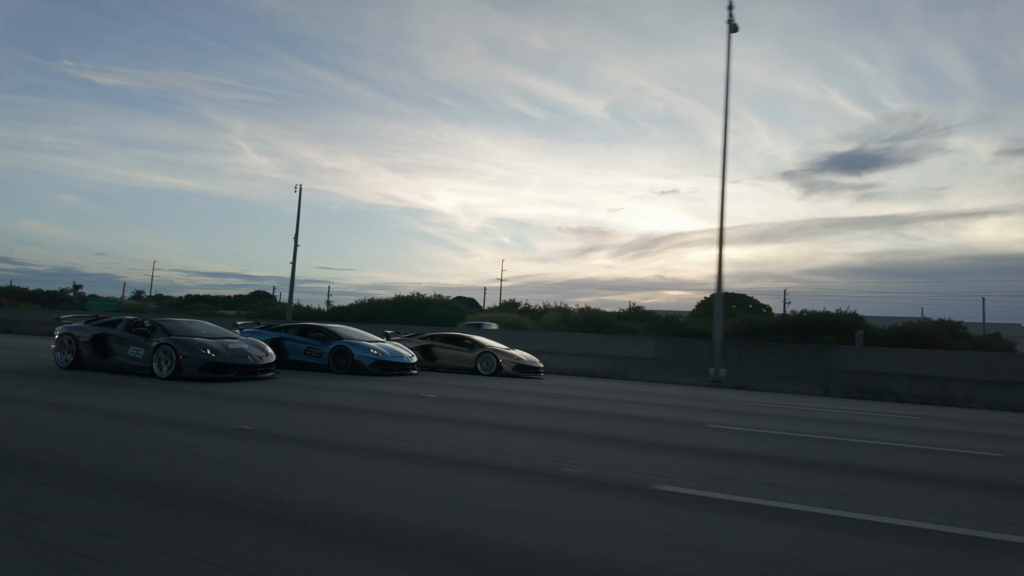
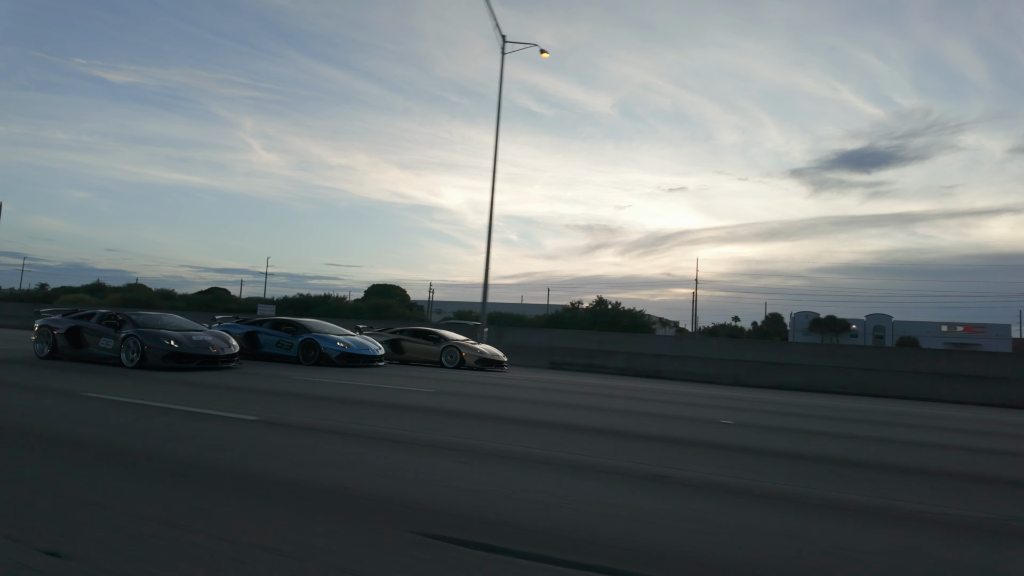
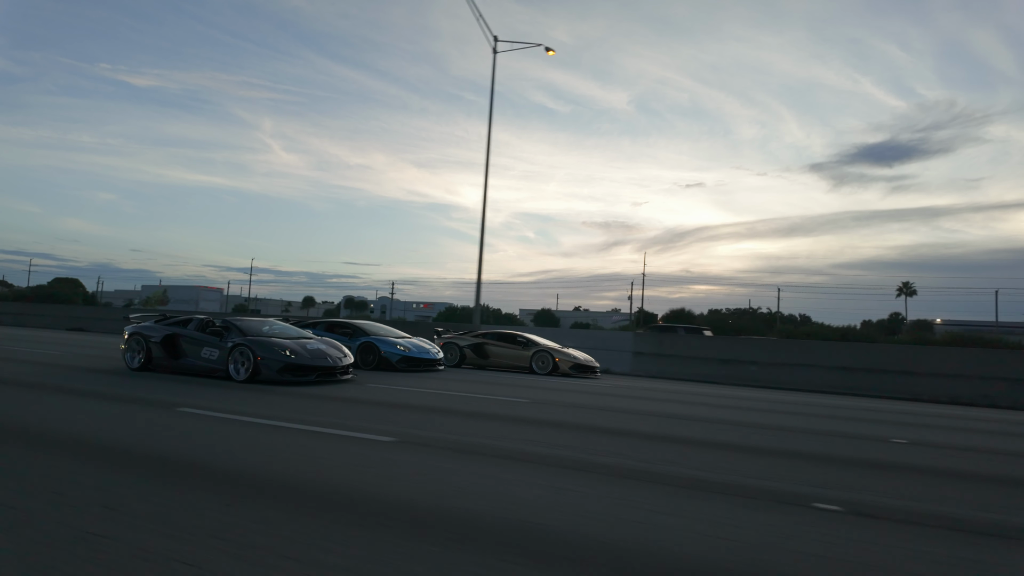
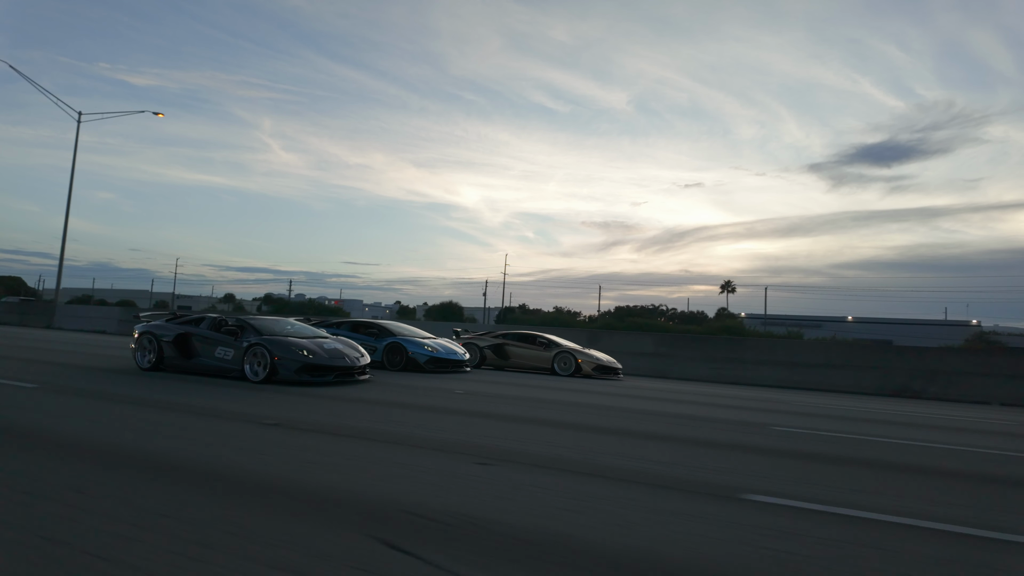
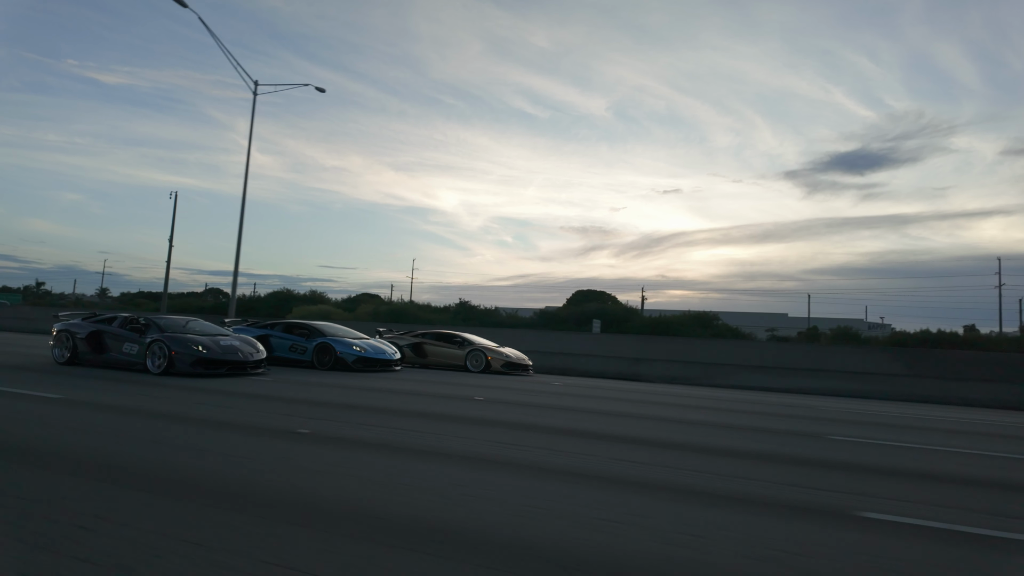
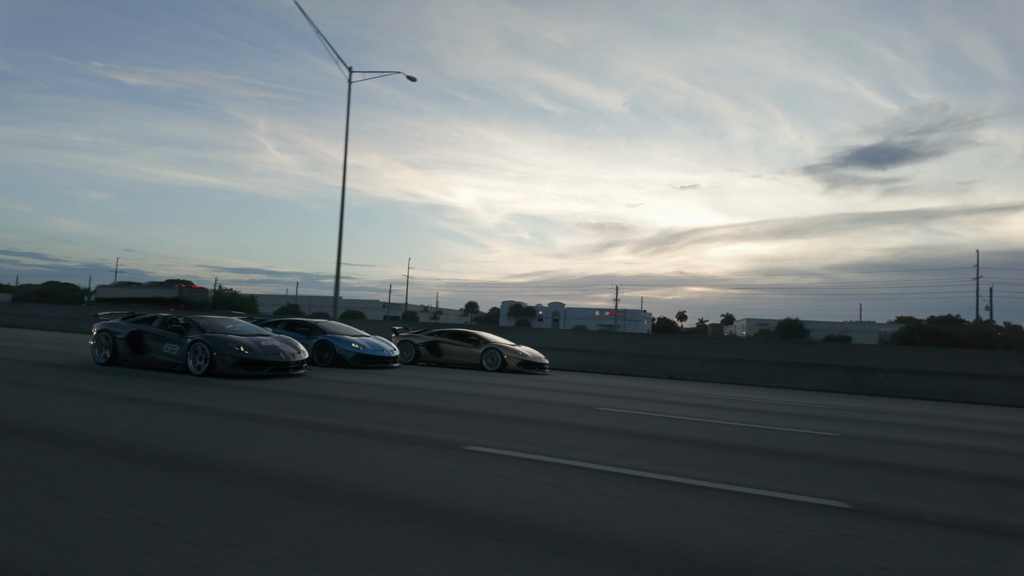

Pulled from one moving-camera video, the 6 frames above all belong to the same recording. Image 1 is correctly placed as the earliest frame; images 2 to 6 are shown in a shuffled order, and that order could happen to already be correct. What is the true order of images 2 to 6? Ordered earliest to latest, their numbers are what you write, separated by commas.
5, 2, 6, 3, 4
